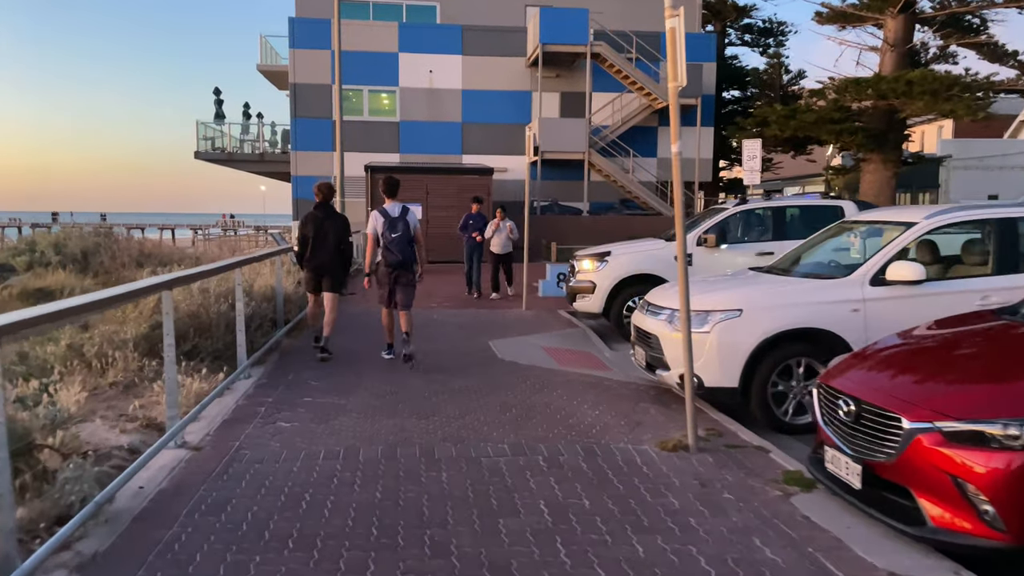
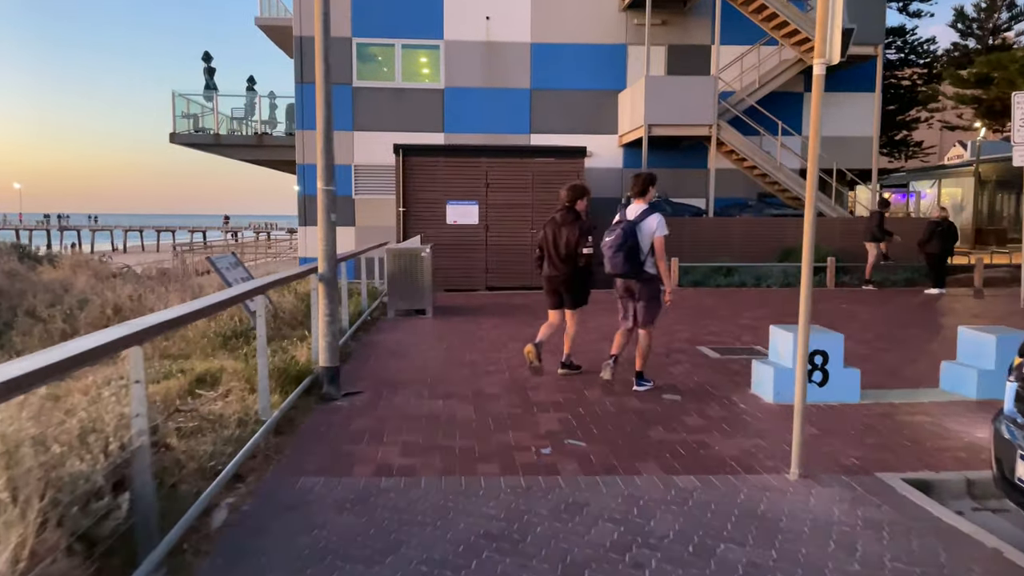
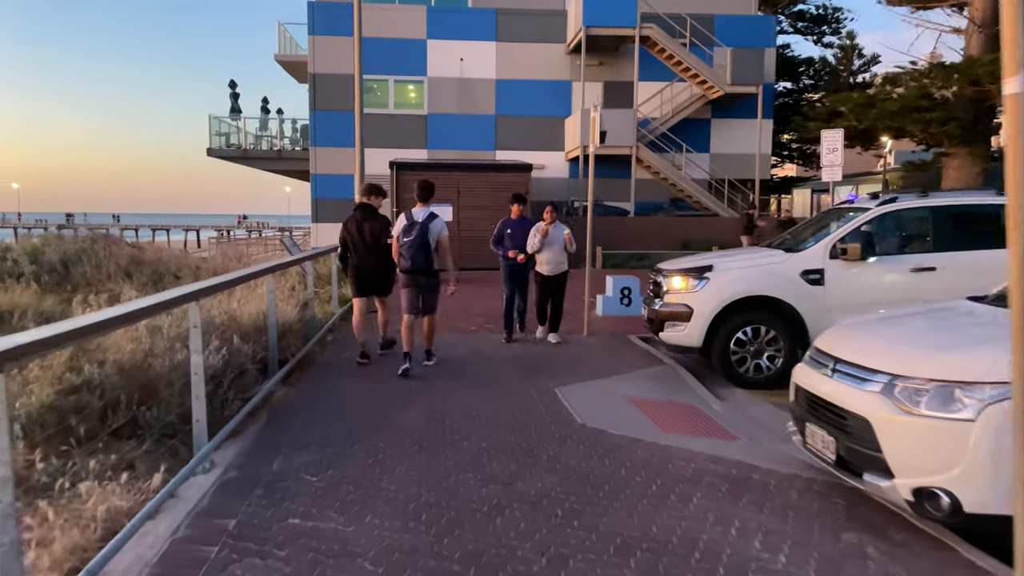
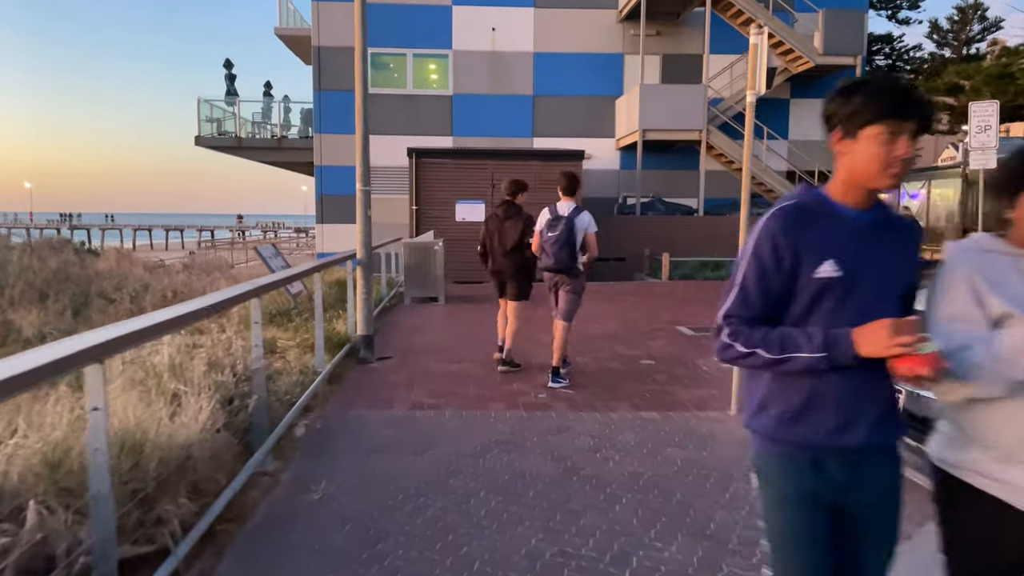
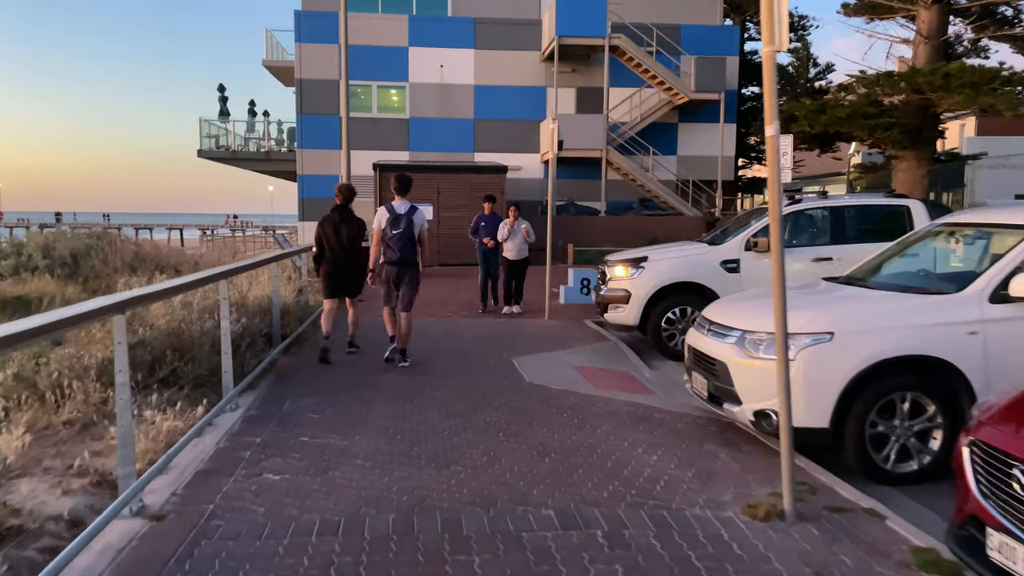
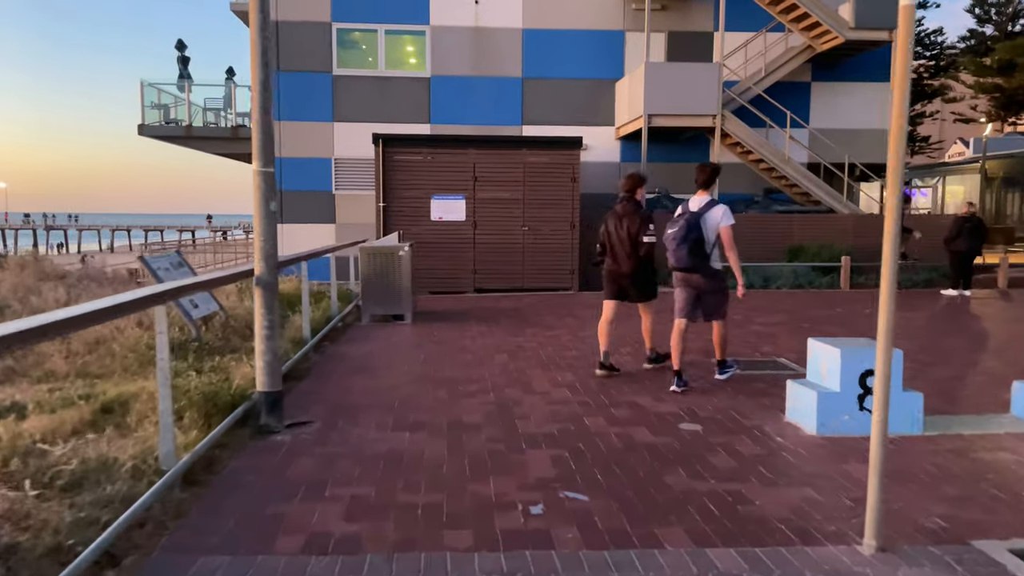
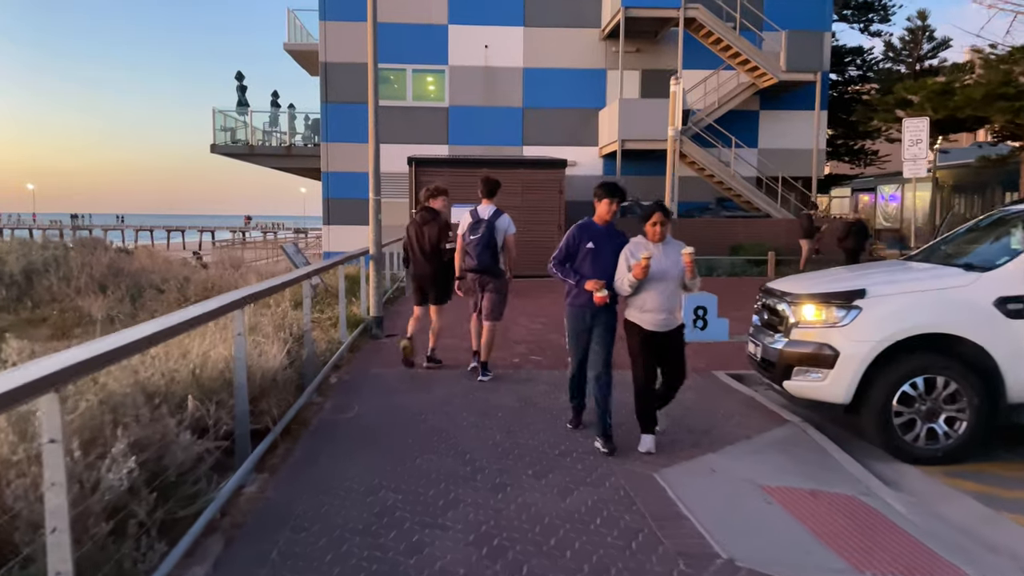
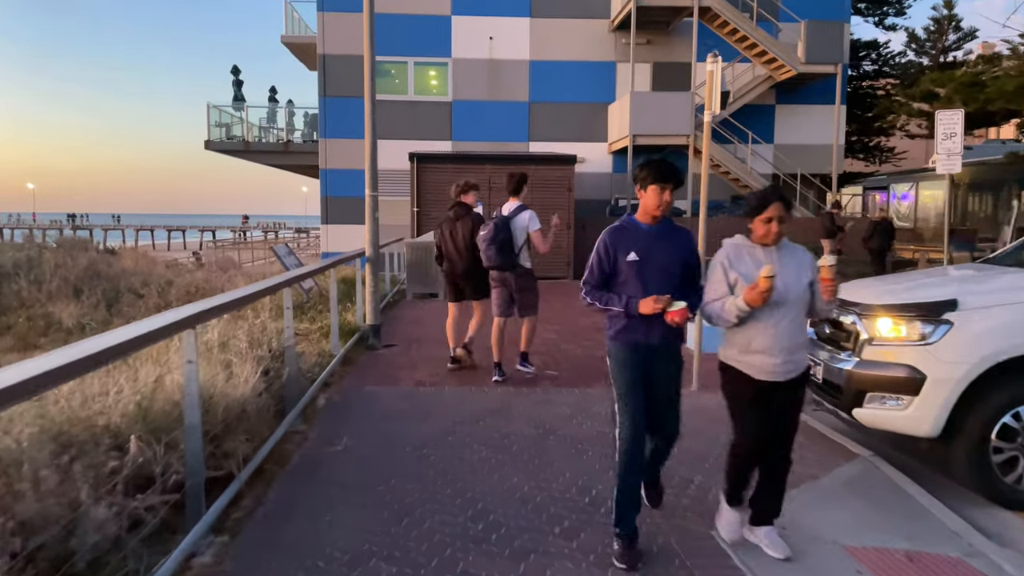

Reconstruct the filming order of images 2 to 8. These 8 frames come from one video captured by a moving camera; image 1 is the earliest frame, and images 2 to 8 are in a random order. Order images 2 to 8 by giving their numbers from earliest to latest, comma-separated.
5, 3, 7, 8, 4, 2, 6
